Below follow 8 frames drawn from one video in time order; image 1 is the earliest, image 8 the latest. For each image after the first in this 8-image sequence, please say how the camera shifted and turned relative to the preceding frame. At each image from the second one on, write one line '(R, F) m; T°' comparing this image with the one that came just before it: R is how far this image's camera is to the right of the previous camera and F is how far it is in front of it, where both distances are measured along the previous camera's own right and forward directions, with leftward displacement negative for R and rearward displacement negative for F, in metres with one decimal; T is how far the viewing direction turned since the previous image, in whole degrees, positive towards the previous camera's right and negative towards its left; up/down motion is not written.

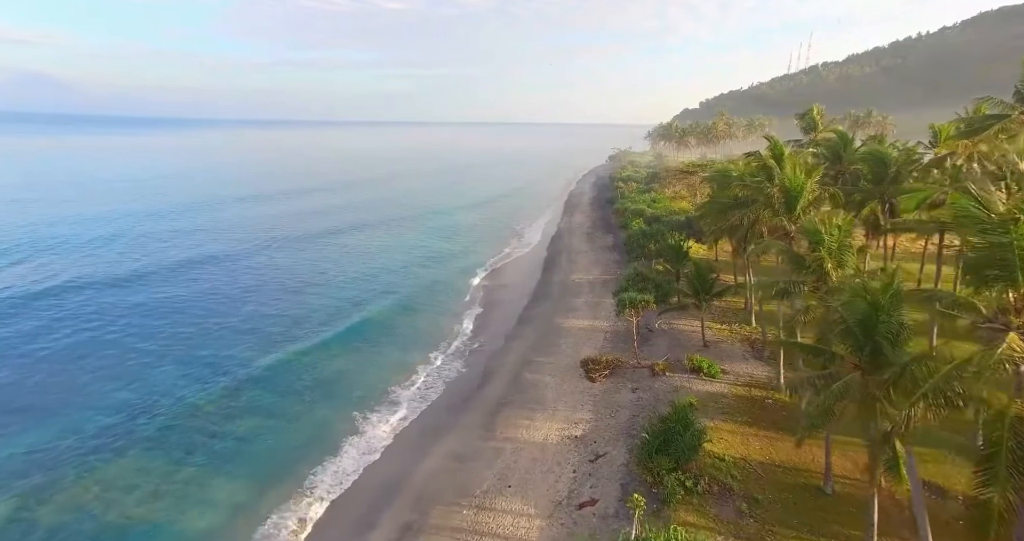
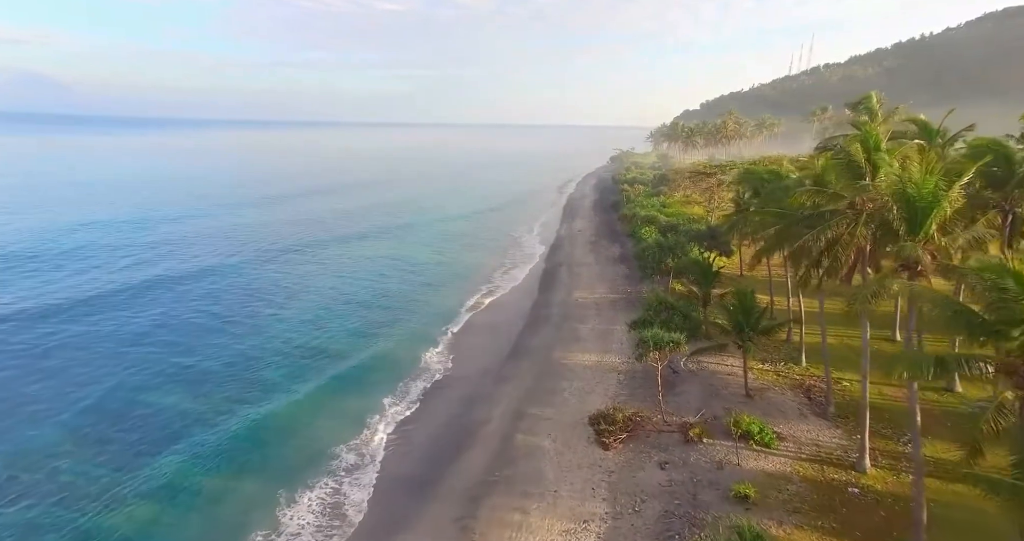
(+0.4, +6.4) m; 0°
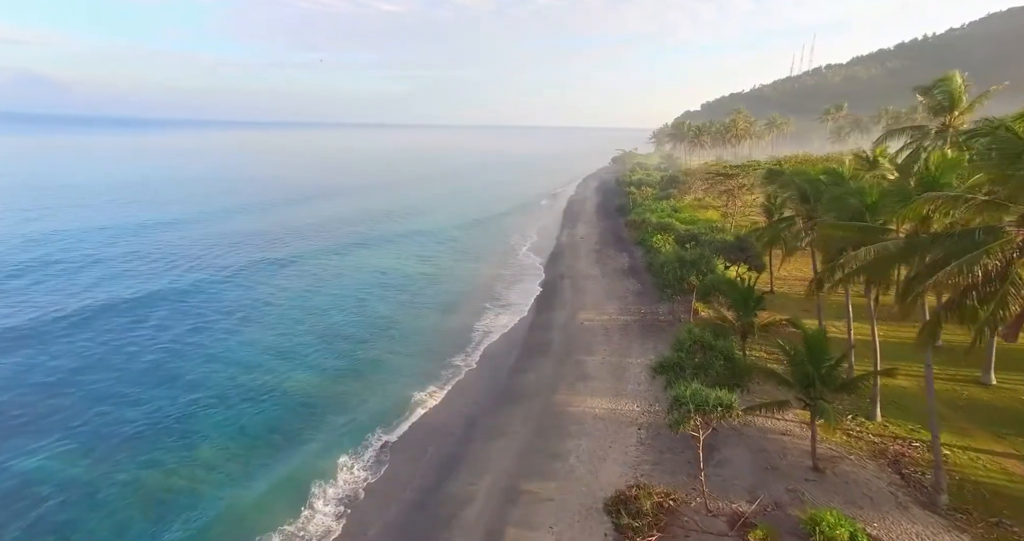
(+0.3, +5.8) m; 0°
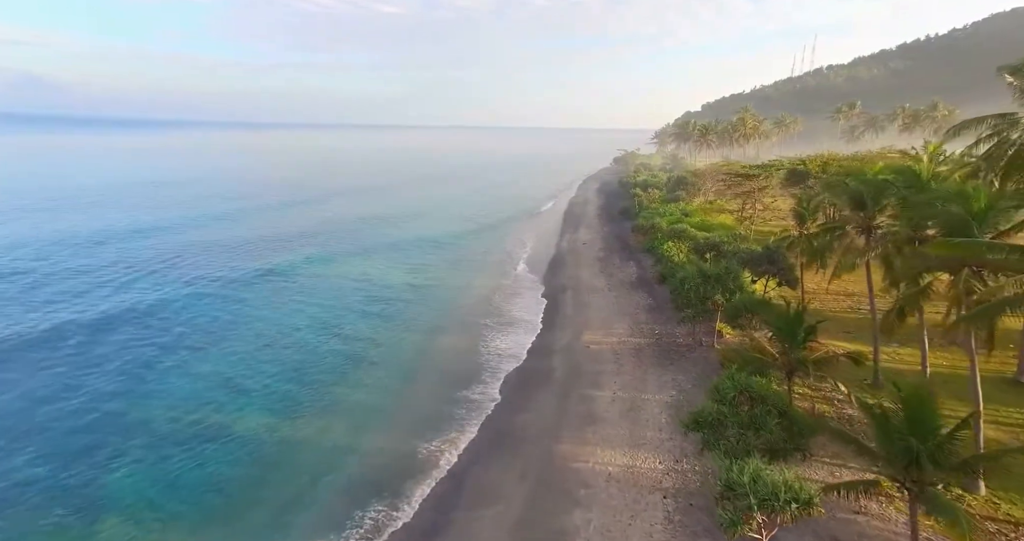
(+0.2, +4.5) m; 0°
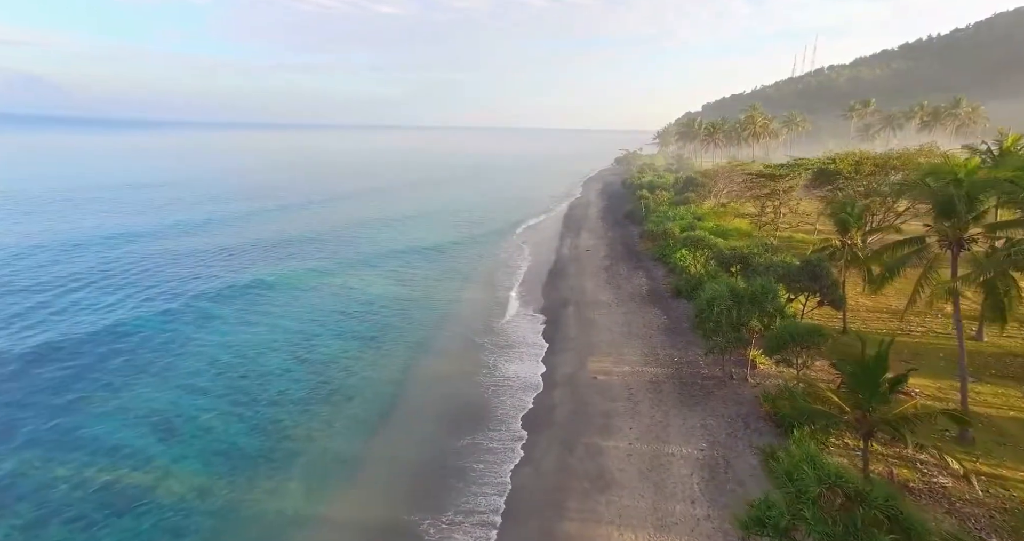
(+0.3, +4.6) m; 0°
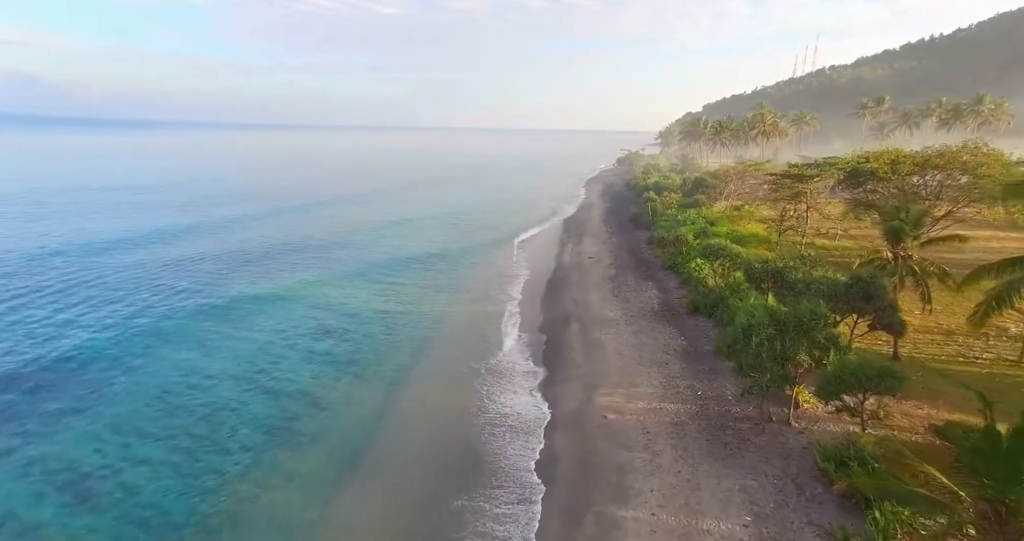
(+0.2, +4.0) m; 0°
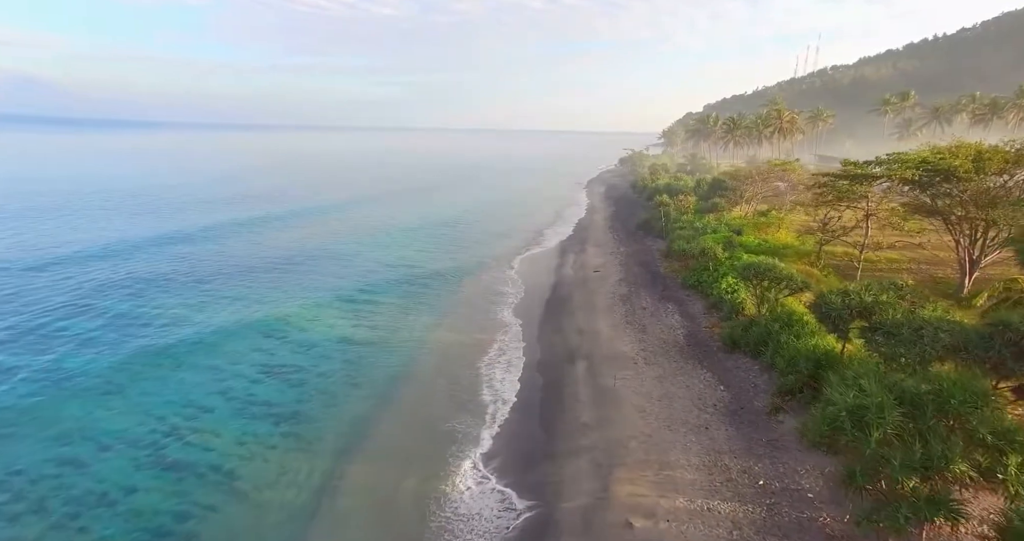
(+0.4, +6.5) m; 0°
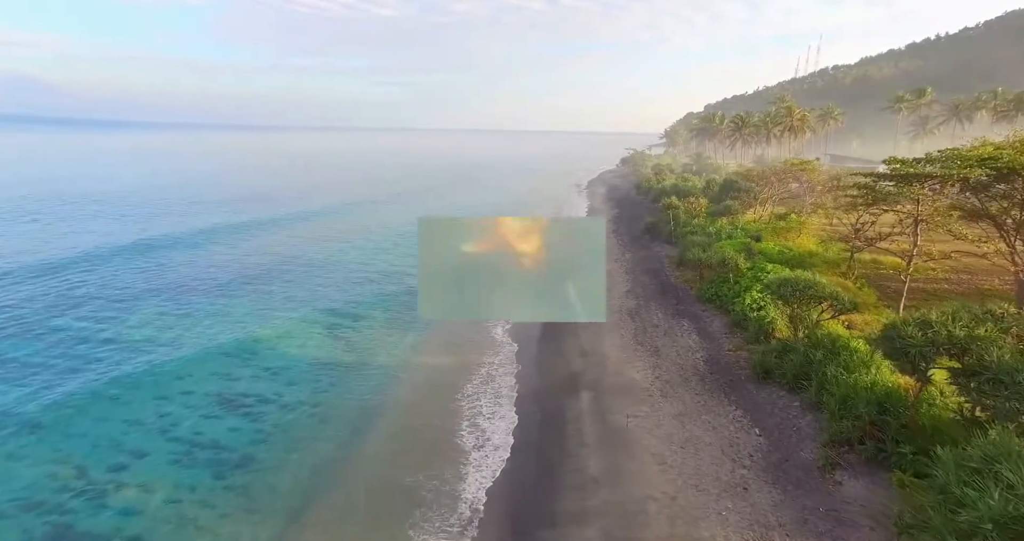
(+0.2, +3.7) m; 0°
